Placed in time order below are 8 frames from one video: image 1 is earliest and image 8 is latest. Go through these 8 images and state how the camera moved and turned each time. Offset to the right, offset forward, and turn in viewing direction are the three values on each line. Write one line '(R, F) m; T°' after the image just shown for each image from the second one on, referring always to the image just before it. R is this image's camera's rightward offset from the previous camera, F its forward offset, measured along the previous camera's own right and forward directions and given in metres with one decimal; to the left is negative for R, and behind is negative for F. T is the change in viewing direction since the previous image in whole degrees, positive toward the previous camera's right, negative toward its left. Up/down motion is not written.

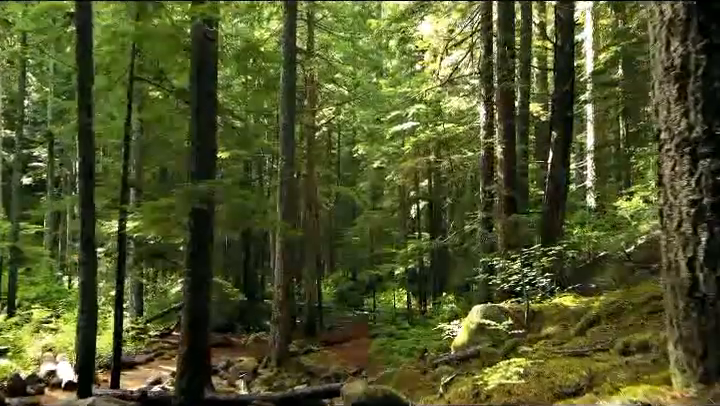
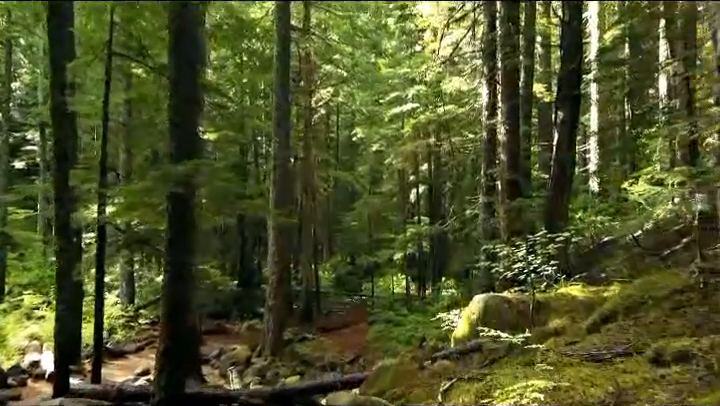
(+0.1, +0.6) m; 0°
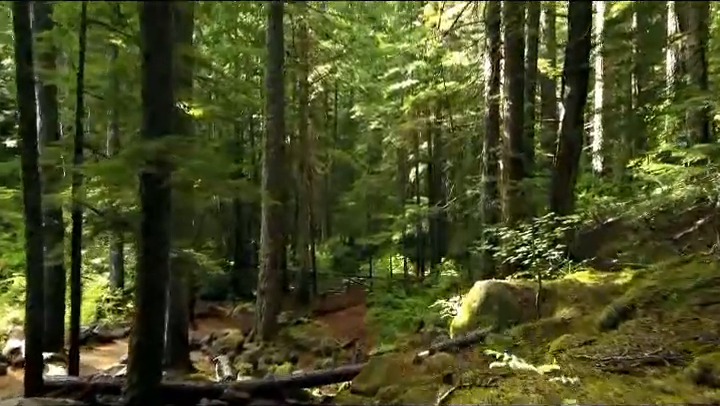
(+0.1, +0.6) m; 0°
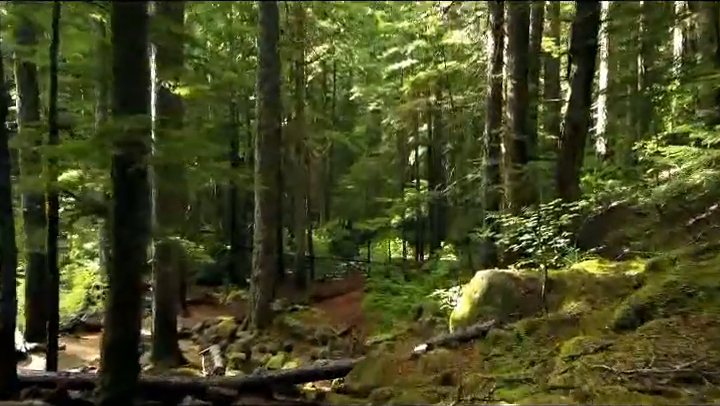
(+0.1, +0.5) m; 0°
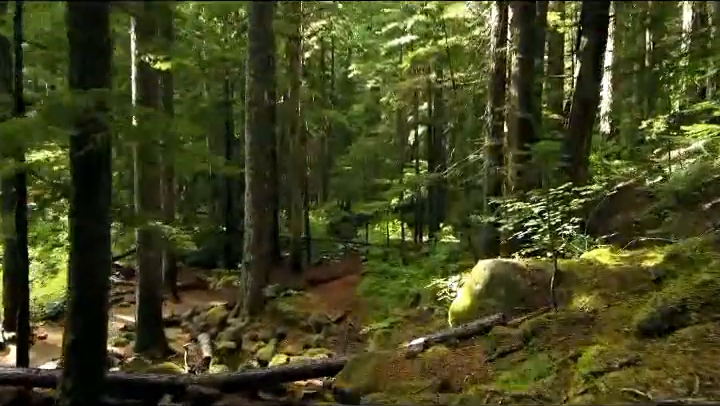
(+0.1, +0.6) m; 0°
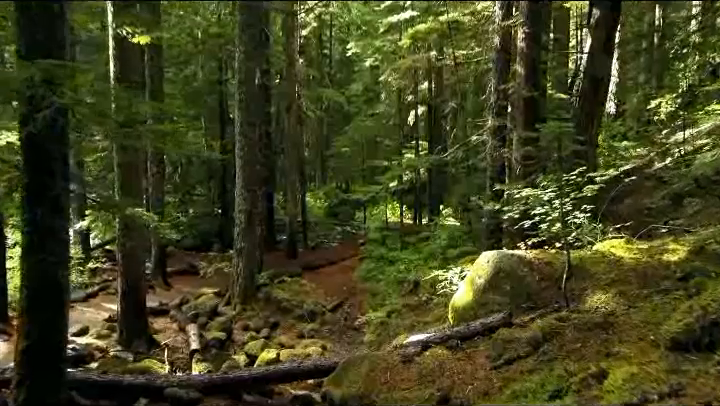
(+0.1, +0.6) m; 0°
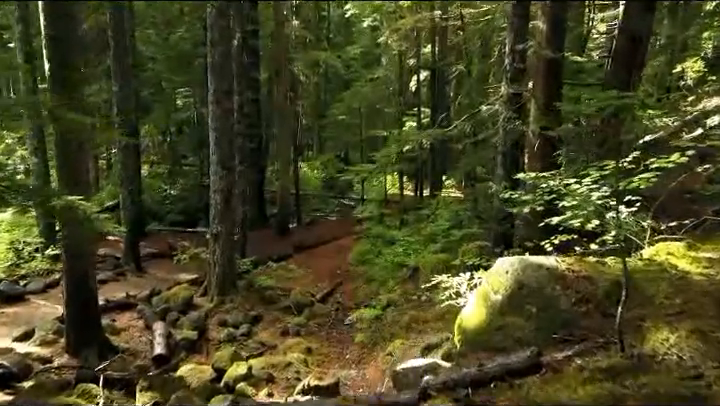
(+0.2, +1.6) m; 0°
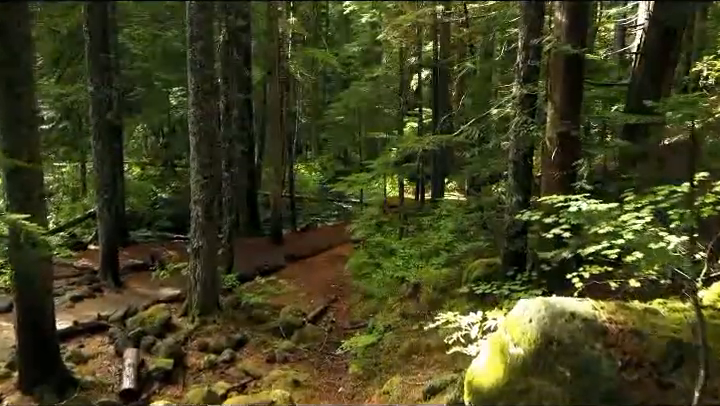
(+0.1, +1.1) m; 0°
